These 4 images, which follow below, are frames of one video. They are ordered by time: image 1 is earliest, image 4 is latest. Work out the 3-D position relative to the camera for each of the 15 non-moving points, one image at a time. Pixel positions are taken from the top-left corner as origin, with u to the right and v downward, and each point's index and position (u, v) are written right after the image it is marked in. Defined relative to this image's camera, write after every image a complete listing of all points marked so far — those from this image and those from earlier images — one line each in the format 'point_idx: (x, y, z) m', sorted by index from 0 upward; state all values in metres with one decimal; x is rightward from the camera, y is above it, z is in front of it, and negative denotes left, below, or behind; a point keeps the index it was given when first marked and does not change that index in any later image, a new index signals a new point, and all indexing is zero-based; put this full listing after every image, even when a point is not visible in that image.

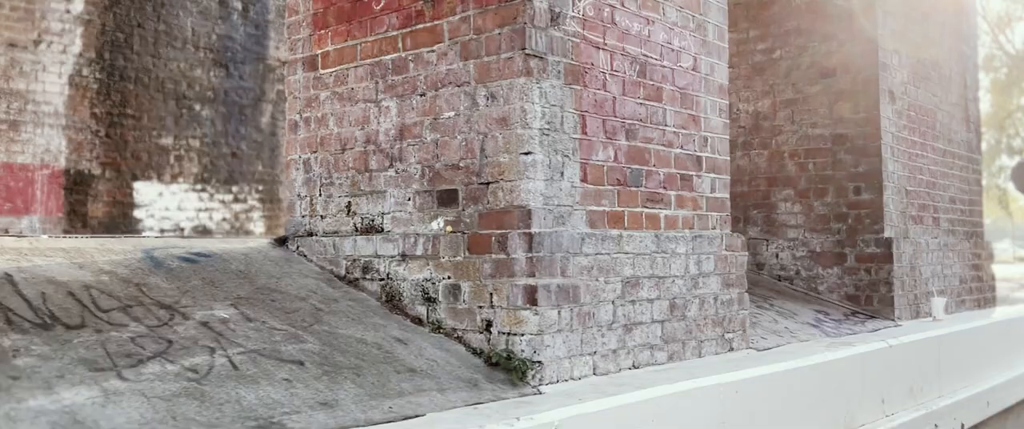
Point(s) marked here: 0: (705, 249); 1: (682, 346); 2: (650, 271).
0: (+0.8, -0.1, +3.4) m
1: (+0.6, -0.5, +3.3) m
2: (+0.5, -0.2, +3.1) m
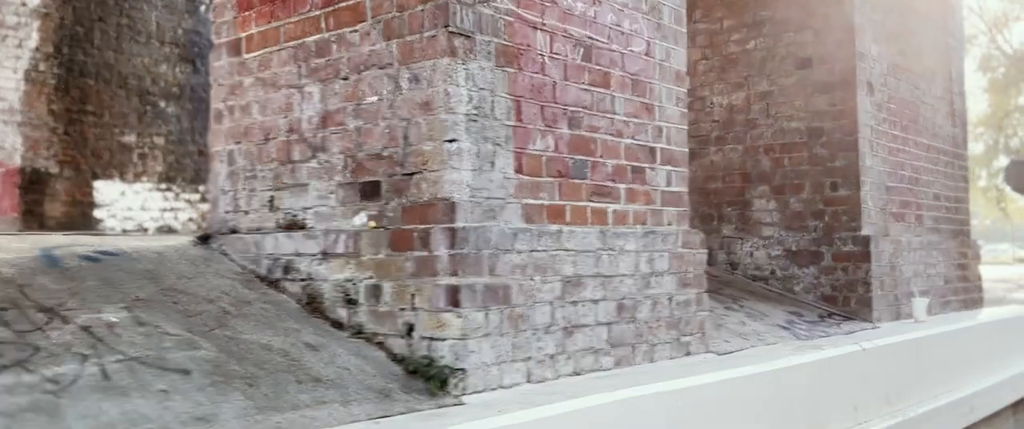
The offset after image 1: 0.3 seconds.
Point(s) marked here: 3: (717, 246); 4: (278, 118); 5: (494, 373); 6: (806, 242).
0: (+0.5, -0.1, +3.2) m
1: (+0.4, -0.5, +3.0) m
2: (+0.3, -0.2, +2.9) m
3: (+1.3, -0.2, +5.4) m
4: (-0.8, +0.3, +3.0) m
5: (-0.1, -0.5, +2.5) m
6: (+1.7, -0.2, +5.0) m
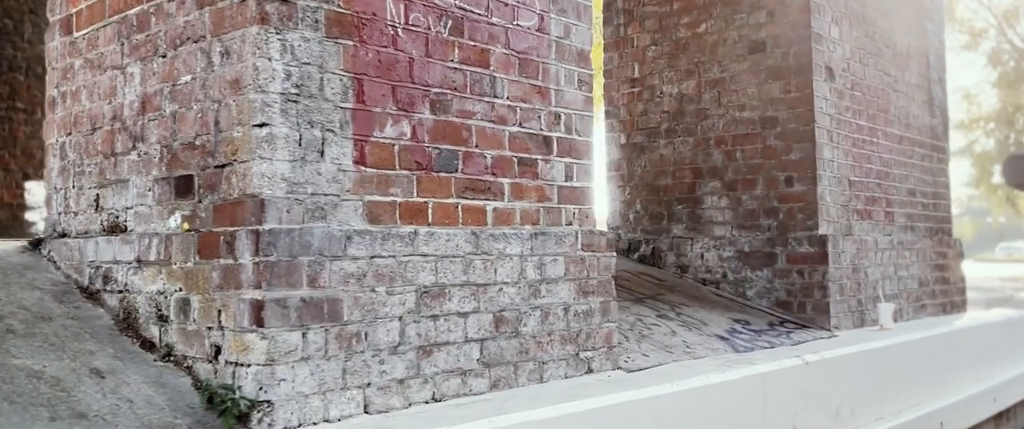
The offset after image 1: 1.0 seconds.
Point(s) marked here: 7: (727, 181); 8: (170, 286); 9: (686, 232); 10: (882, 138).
0: (+0.1, -0.1, +2.8) m
1: (0.0, -0.5, +2.6) m
2: (-0.1, -0.2, +2.5) m
3: (+0.9, -0.2, +5.0) m
4: (-1.2, +0.3, +2.6) m
5: (-0.5, -0.5, +2.1) m
6: (+1.3, -0.2, +4.6) m
7: (+1.2, +0.2, +4.8) m
8: (-0.9, -0.2, +2.3) m
9: (+1.0, -0.1, +4.9) m
10: (+2.2, +0.5, +5.2) m
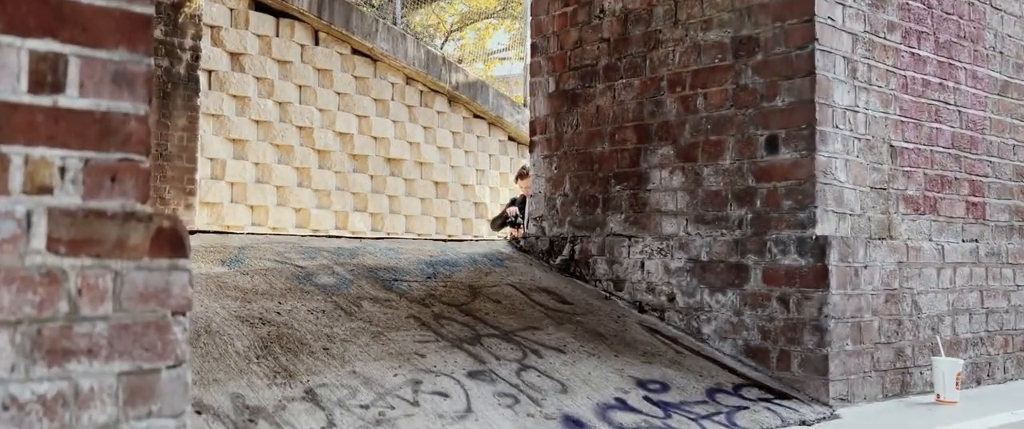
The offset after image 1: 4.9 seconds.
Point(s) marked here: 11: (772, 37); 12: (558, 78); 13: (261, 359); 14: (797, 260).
0: (-0.8, 0.0, +1.2) m
1: (-0.9, -0.4, +1.0) m
2: (-1.1, -0.1, +0.9) m
3: (+0.3, -0.1, +3.2) m
4: (-2.1, +0.4, +1.2) m
5: (-1.5, -0.4, +0.5) m
6: (+0.7, -0.1, +2.8) m
7: (+0.6, +0.2, +2.9) m
8: (-1.9, -0.1, +0.8) m
9: (+0.4, 0.0, +3.1) m
10: (+1.7, +0.5, +3.2) m
11: (+0.8, +0.6, +2.7) m
12: (+0.2, +0.5, +3.5) m
13: (-0.6, -0.3, +1.9) m
14: (+0.8, -0.1, +2.5) m
